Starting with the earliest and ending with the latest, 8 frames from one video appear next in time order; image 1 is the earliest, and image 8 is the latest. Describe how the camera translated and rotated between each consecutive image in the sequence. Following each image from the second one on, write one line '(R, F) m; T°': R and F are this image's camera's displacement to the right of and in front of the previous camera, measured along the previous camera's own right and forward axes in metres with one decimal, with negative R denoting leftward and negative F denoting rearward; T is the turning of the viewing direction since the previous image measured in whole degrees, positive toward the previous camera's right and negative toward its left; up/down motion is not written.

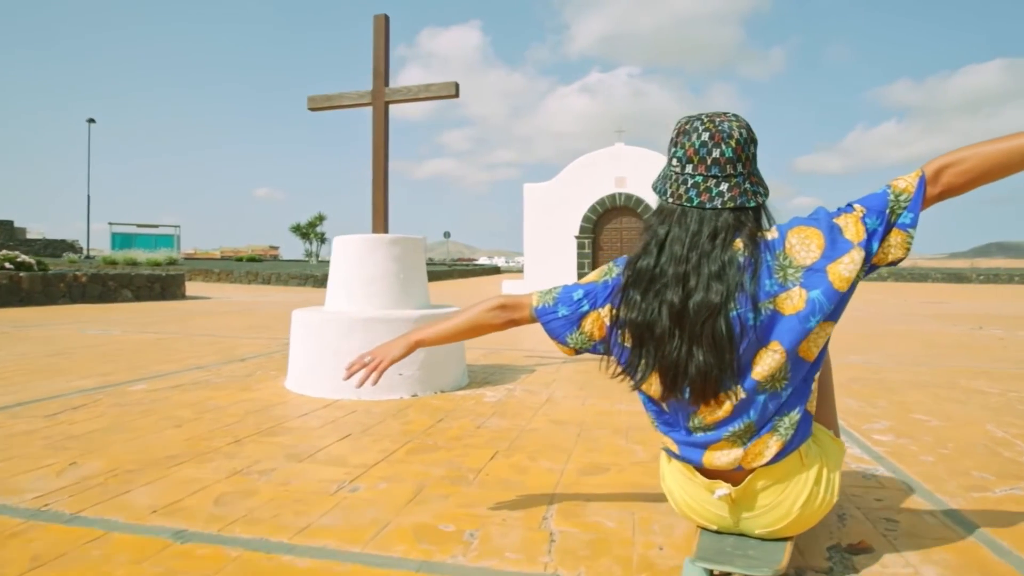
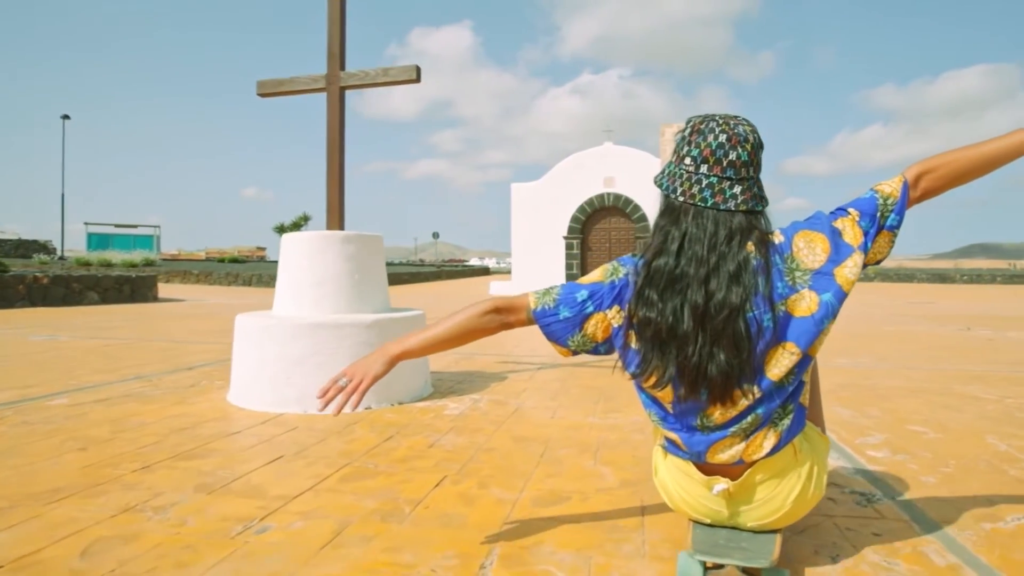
(+0.2, +0.4) m; +1°
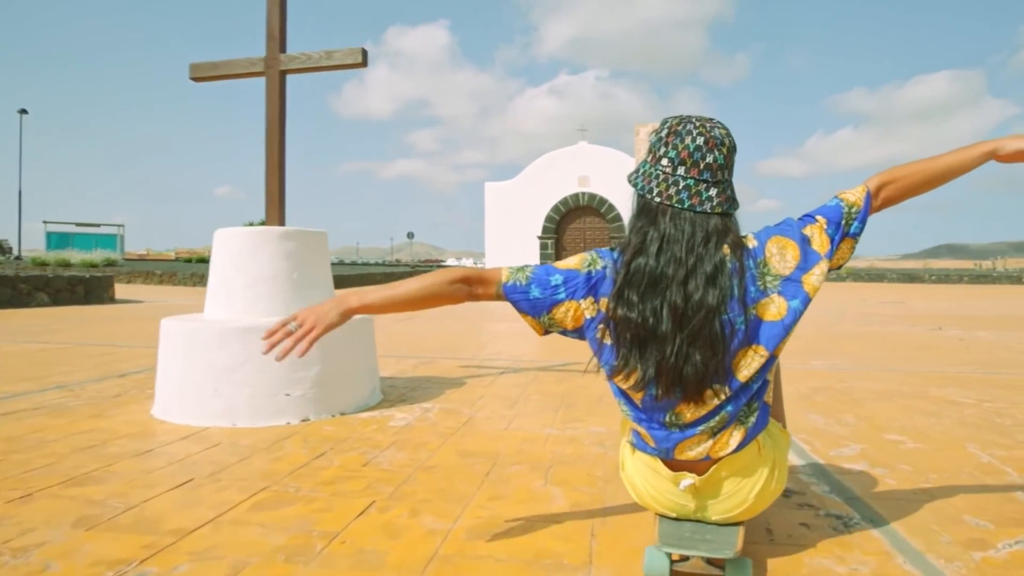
(+0.2, +0.3) m; +2°
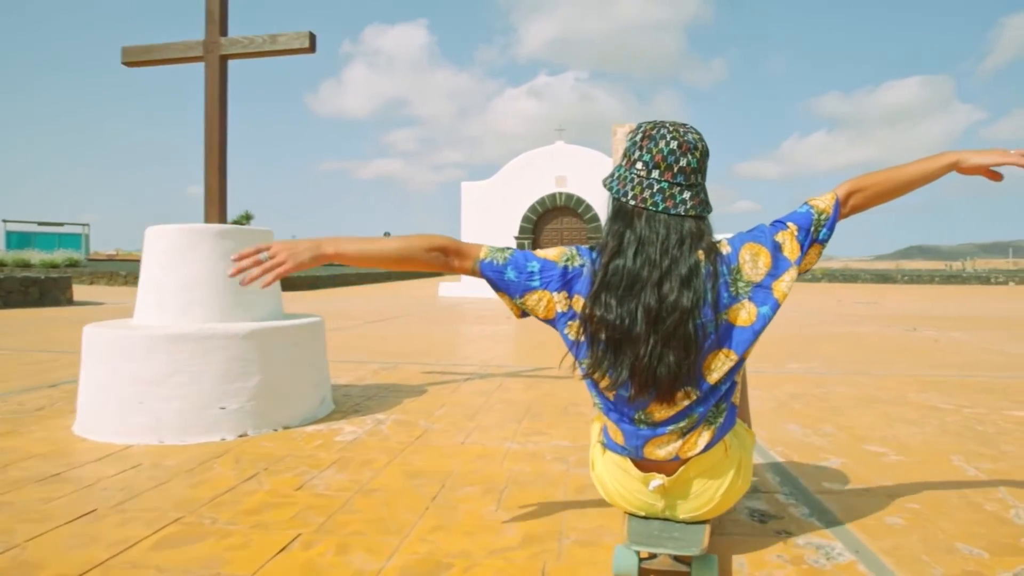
(+0.1, +0.3) m; +2°
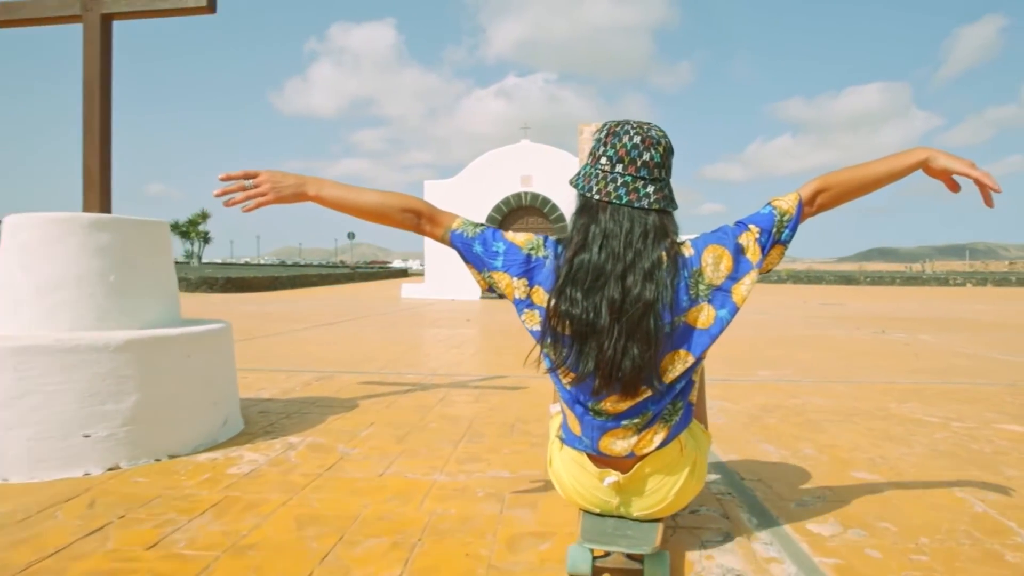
(+0.2, +0.5) m; +3°
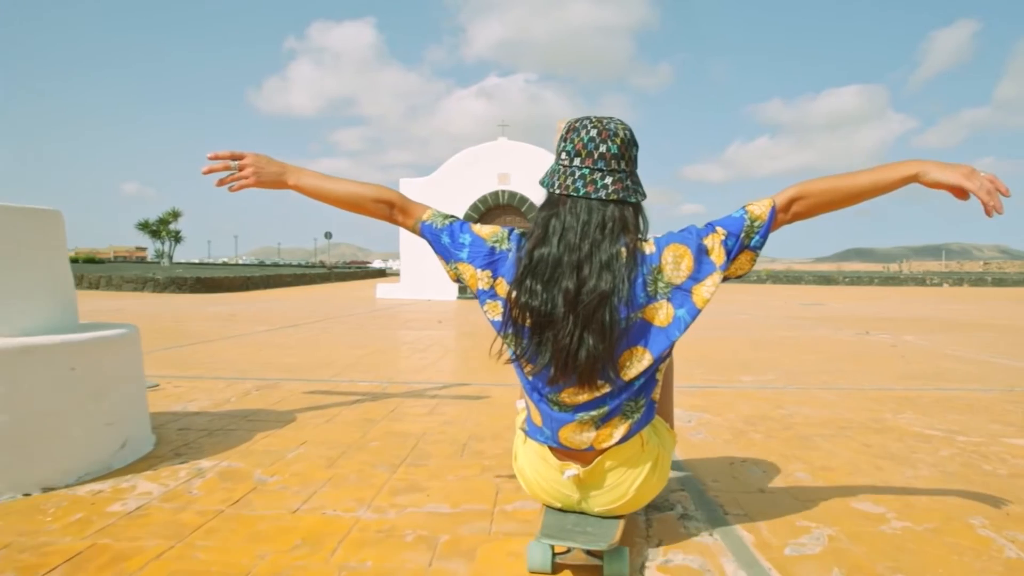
(+0.1, +0.5) m; +2°
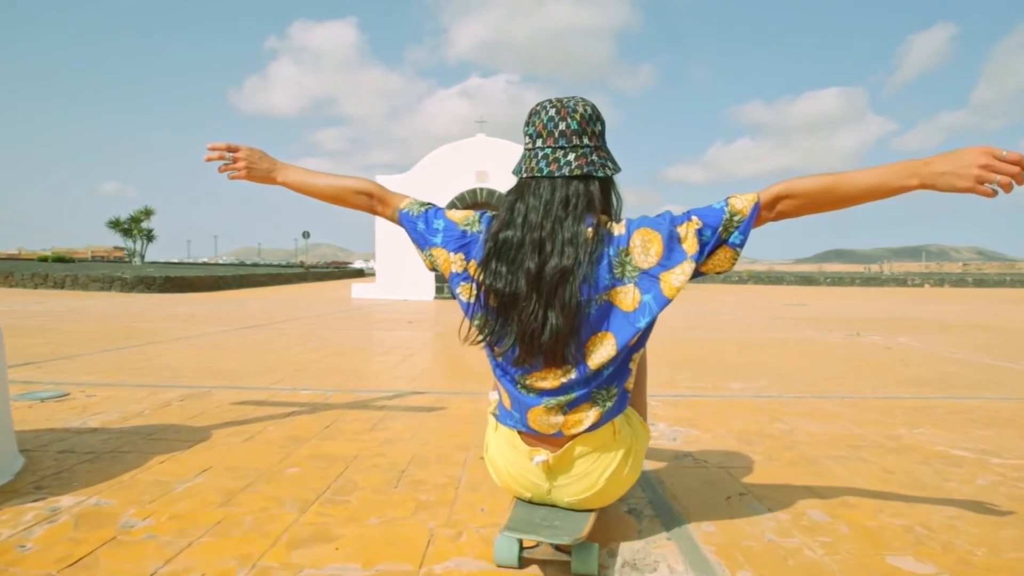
(+0.1, +0.6) m; +2°
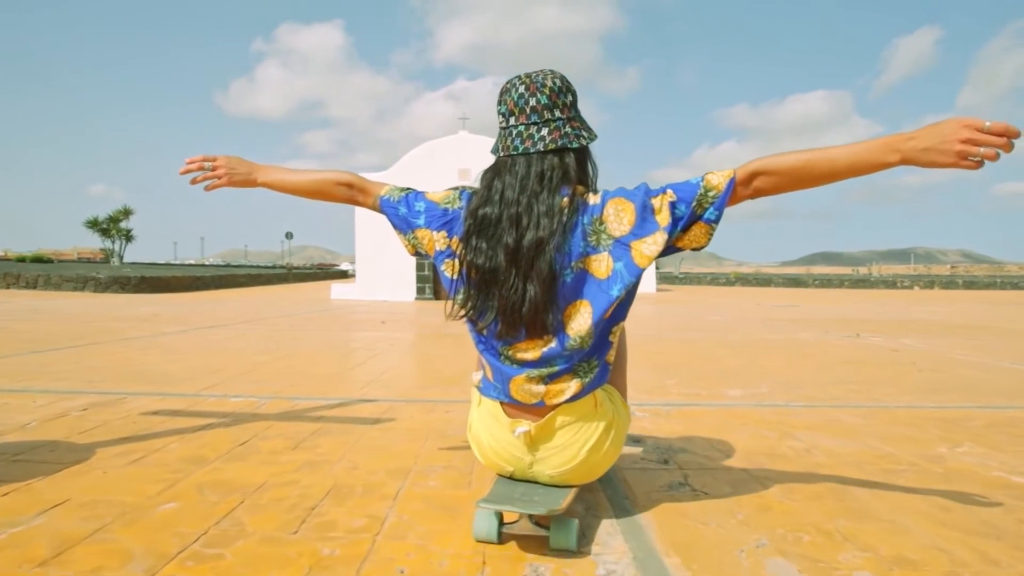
(+0.1, +0.6) m; +1°
